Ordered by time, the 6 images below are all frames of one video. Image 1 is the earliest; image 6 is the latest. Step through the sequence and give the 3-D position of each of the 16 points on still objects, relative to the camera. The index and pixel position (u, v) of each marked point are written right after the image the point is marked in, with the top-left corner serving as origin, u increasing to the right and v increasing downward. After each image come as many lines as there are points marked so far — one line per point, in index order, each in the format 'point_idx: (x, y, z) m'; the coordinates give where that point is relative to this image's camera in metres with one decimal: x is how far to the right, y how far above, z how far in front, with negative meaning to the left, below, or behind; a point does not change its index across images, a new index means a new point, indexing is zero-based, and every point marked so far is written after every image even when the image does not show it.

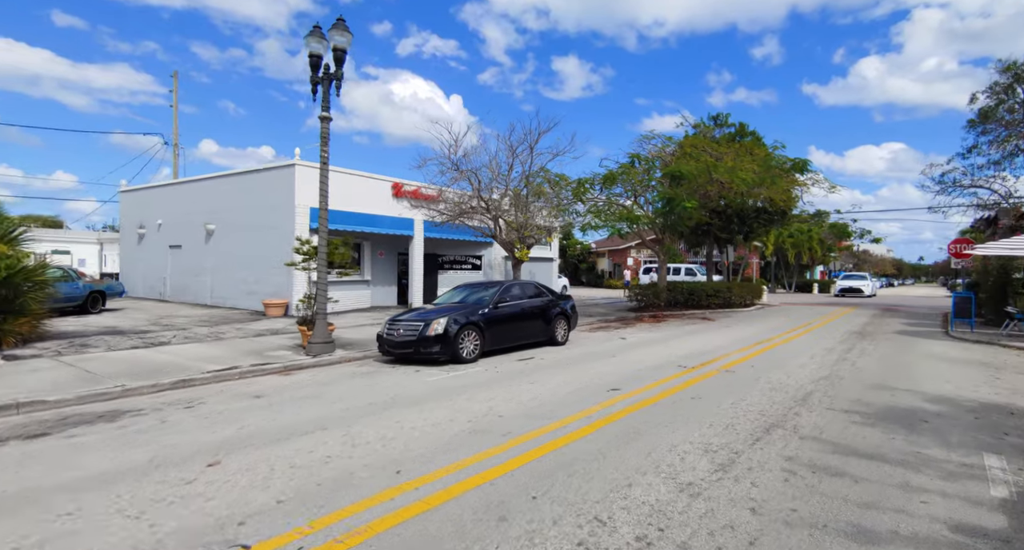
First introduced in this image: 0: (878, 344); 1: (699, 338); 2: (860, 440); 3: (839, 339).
0: (+8.9, -1.7, +11.7) m
1: (+5.0, -1.7, +12.9) m
2: (+3.7, -1.7, +5.1) m
3: (+8.4, -1.6, +12.3) m
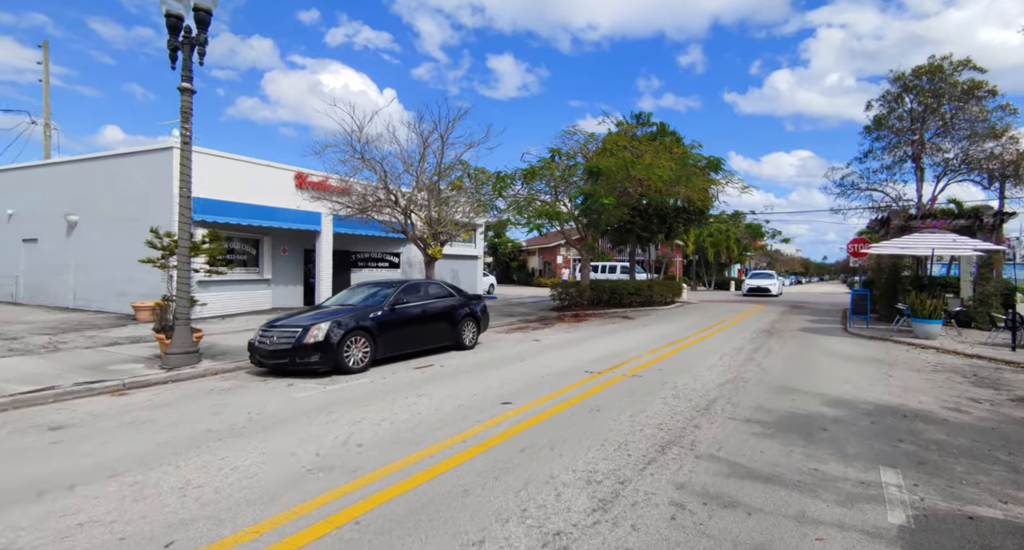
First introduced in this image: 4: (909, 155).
0: (+6.7, -1.7, +11.9) m
1: (+2.7, -1.7, +12.6) m
2: (+2.4, -1.7, +4.6) m
3: (+6.1, -1.6, +12.4) m
4: (+15.4, +4.7, +18.7) m
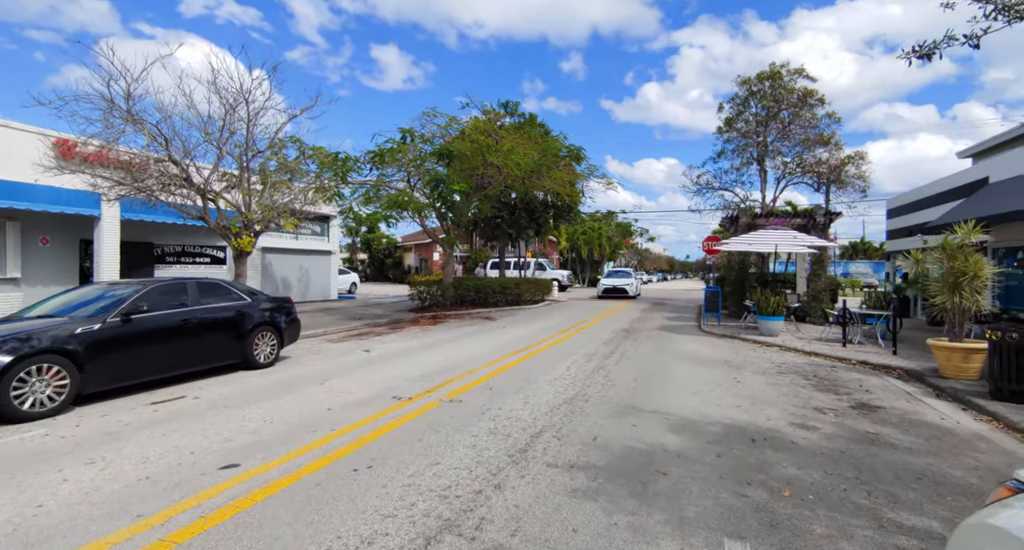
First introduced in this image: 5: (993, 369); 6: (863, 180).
0: (+3.0, -1.6, +11.2) m
1: (-1.1, -1.6, +10.9) m
2: (+0.3, -1.7, +3.1) m
3: (+2.2, -1.5, +11.5) m
4: (+9.9, +4.8, +19.7) m
5: (+6.6, -1.3, +6.6) m
6: (+13.9, +3.8, +19.1) m
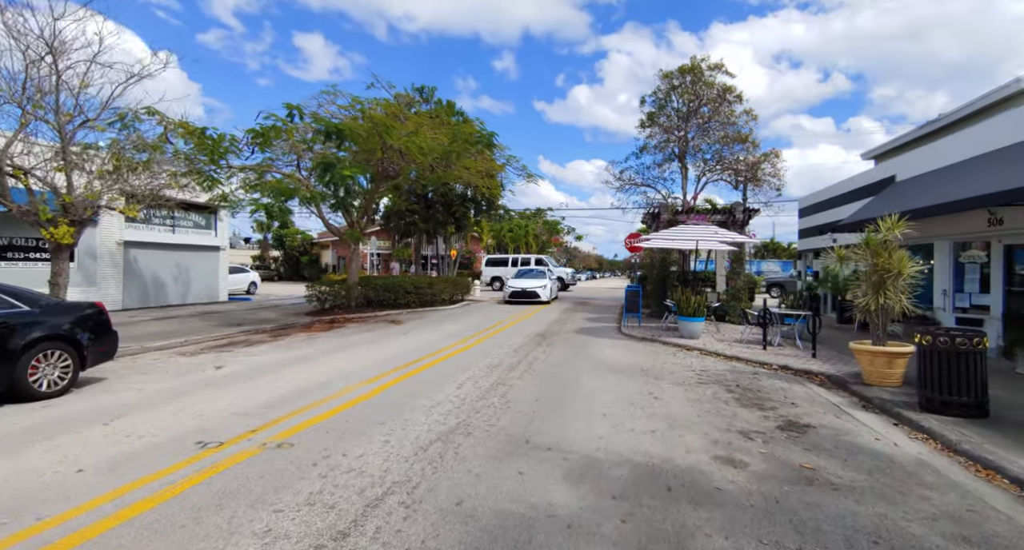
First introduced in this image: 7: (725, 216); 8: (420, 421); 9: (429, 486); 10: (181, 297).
0: (+0.9, -1.6, +10.0) m
1: (-3.1, -1.6, +9.2) m
2: (-0.6, -1.7, +1.6) m
3: (+0.1, -1.5, +10.2) m
4: (+6.6, +4.9, +19.4) m
5: (+5.1, -1.3, +6.0) m
6: (+10.6, +3.9, +19.3) m
7: (+7.1, +2.0, +16.0) m
8: (-1.0, -1.6, +5.2) m
9: (-0.7, -1.6, +3.7) m
10: (-12.7, -0.9, +18.5) m
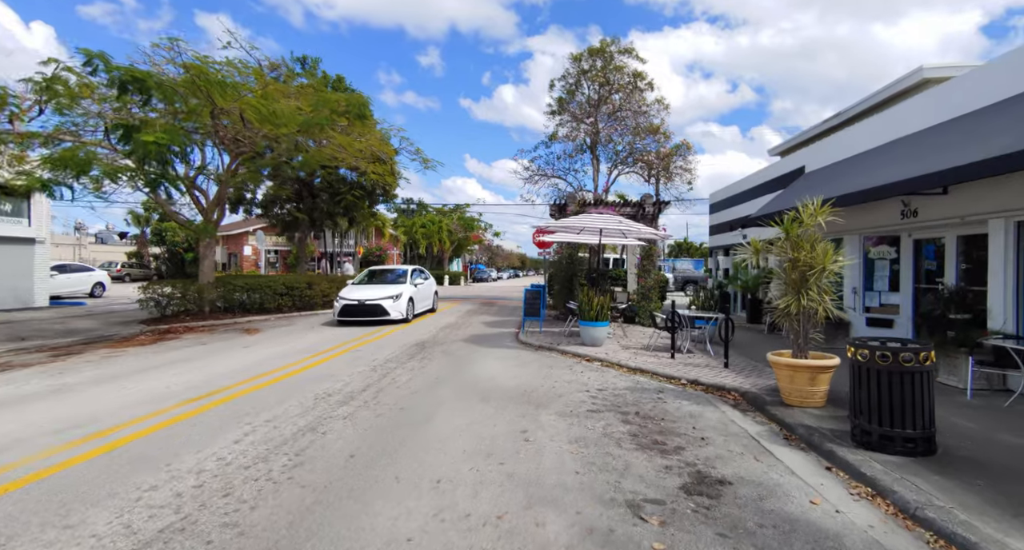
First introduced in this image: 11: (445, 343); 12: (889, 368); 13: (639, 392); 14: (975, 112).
0: (-1.4, -1.5, +8.0) m
1: (-5.3, -1.5, +6.6) m
2: (-1.7, -1.7, -0.5) m
3: (-2.2, -1.5, +8.1) m
4: (+2.8, +5.0, +18.1) m
5: (+3.4, -1.3, +4.7) m
6: (+6.8, +4.0, +18.7) m
7: (+3.8, +2.0, +14.9) m
8: (-2.6, -1.5, +3.0) m
9: (-2.0, -1.6, +1.6) m
10: (-16.1, -0.9, +14.4) m
11: (-1.4, -1.4, +10.0) m
12: (+3.5, -0.8, +4.4) m
13: (+1.8, -1.6, +6.8) m
14: (+7.9, +2.8, +8.2) m
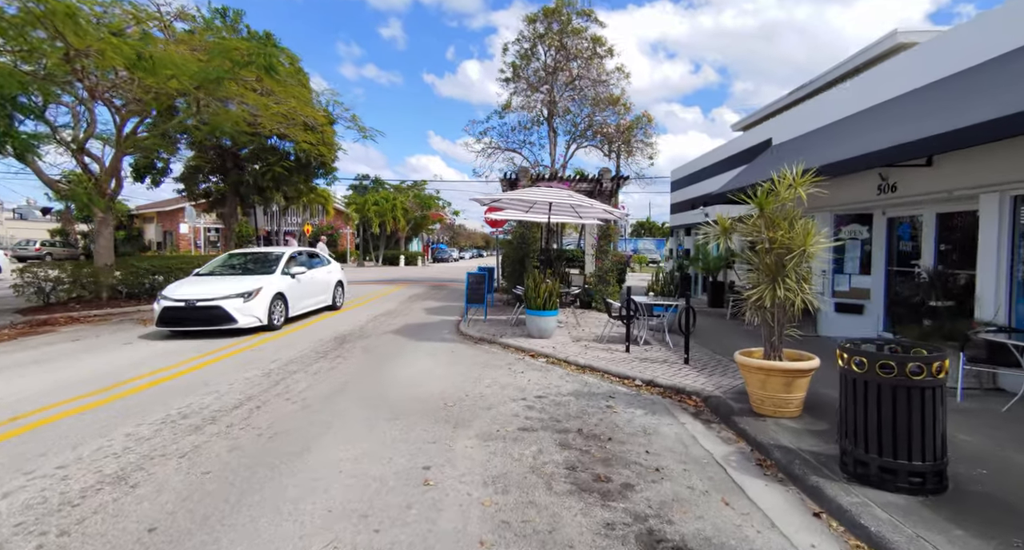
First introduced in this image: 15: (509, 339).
0: (-2.4, -1.3, +6.7) m
1: (-6.2, -1.4, +5.0) m
2: (-2.1, -1.8, -1.8) m
3: (-3.2, -1.2, +6.7) m
4: (+1.1, +5.6, +16.8) m
5: (+2.6, -1.1, +3.7) m
6: (+5.0, +4.7, +17.7) m
7: (+2.3, +2.6, +13.7) m
8: (-3.2, -1.5, +1.6) m
9: (-2.5, -1.6, +0.3) m
10: (-17.5, -0.4, +12.0) m
11: (-2.5, -1.1, +8.7) m
12: (+2.7, -0.7, +3.4) m
13: (+0.9, -1.4, +5.7) m
14: (+6.8, +3.1, +7.3) m
15: (-0.1, -1.1, +8.7) m
